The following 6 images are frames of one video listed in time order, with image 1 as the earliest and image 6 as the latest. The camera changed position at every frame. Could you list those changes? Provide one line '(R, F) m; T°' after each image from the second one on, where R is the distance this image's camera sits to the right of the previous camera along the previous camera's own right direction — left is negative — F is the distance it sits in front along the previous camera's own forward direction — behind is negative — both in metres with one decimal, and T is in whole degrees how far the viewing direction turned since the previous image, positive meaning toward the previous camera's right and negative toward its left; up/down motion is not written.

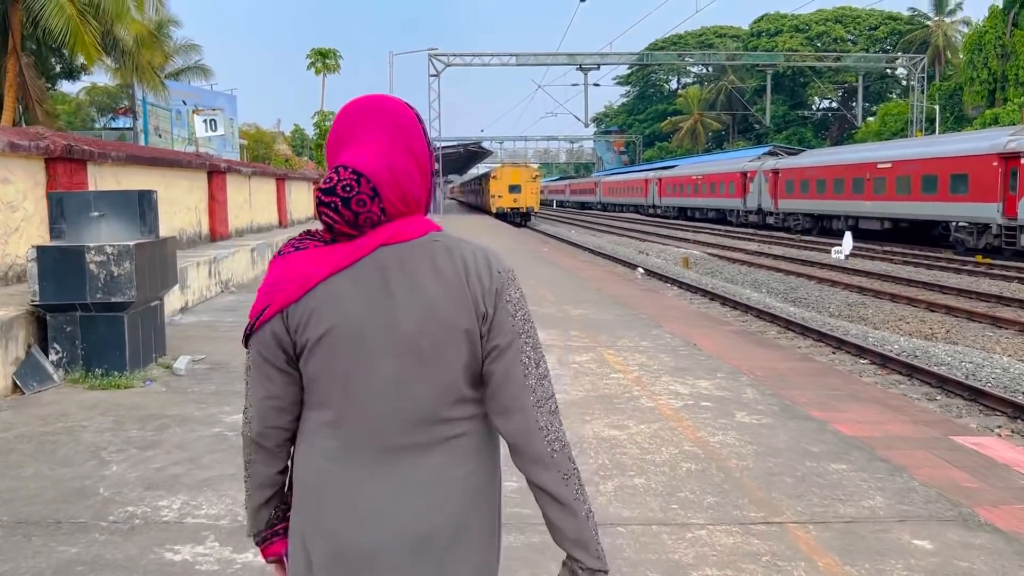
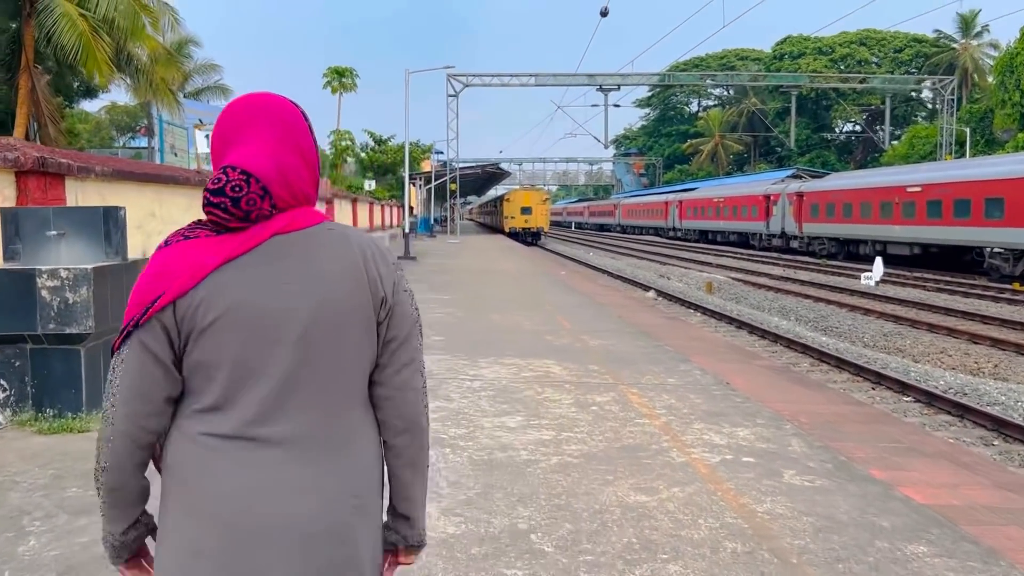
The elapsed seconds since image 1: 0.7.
(0.0, +0.8) m; -1°
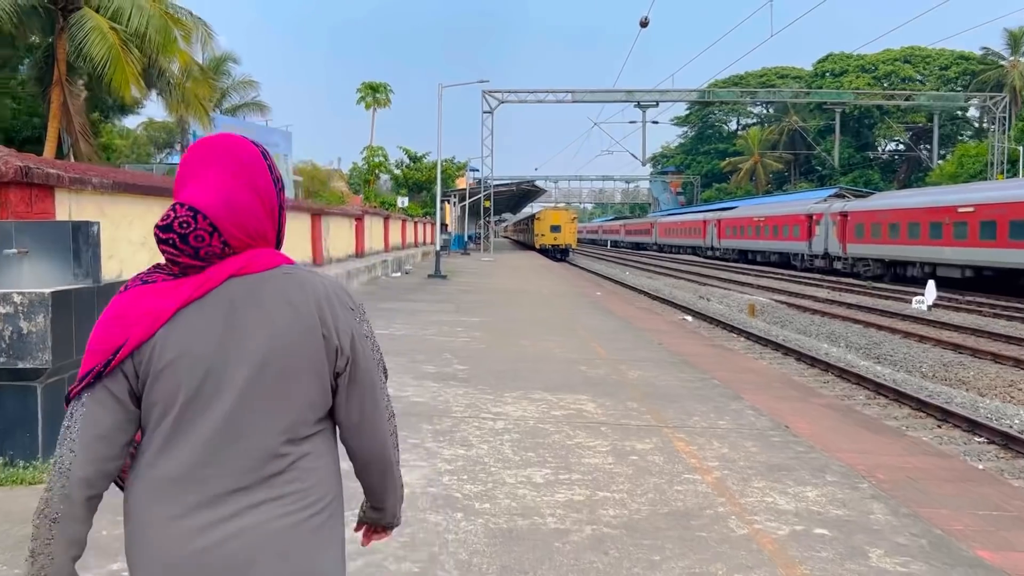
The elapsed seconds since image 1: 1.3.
(0.0, +0.8) m; -2°
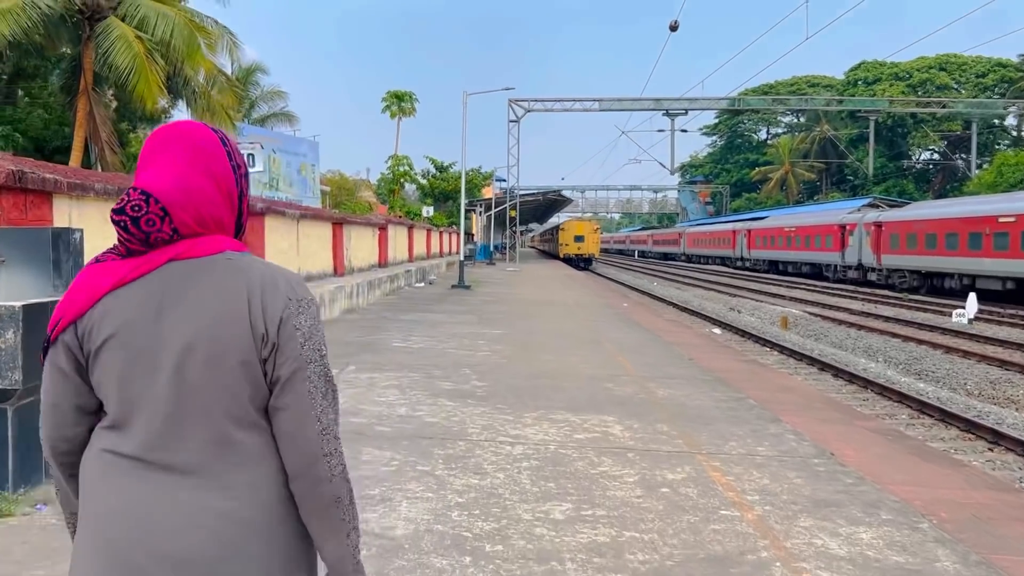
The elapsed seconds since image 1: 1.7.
(0.0, +0.5) m; -2°
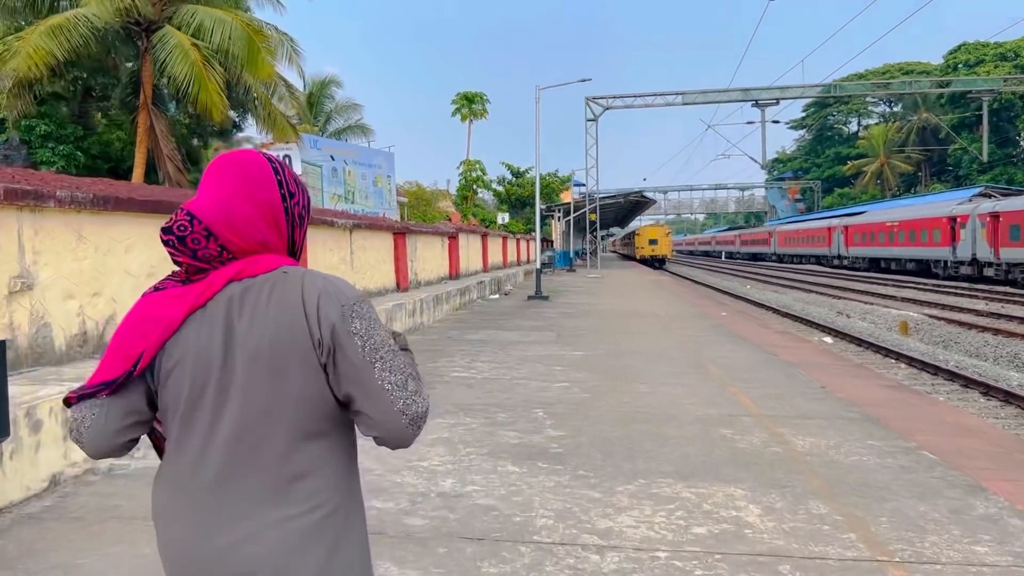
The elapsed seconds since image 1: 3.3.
(0.0, +1.9) m; -5°
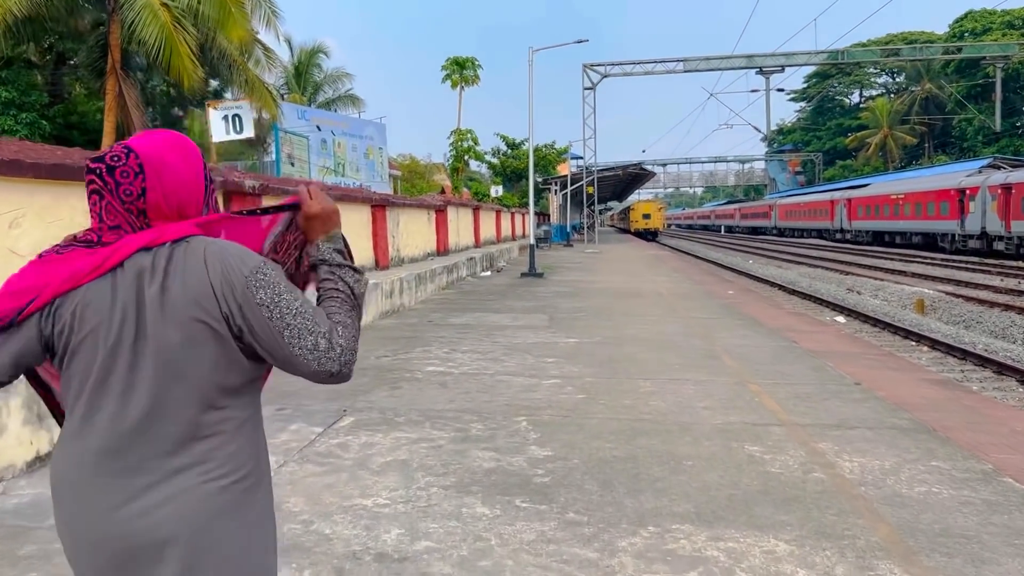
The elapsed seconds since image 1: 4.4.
(+0.1, +1.3) m; 0°
